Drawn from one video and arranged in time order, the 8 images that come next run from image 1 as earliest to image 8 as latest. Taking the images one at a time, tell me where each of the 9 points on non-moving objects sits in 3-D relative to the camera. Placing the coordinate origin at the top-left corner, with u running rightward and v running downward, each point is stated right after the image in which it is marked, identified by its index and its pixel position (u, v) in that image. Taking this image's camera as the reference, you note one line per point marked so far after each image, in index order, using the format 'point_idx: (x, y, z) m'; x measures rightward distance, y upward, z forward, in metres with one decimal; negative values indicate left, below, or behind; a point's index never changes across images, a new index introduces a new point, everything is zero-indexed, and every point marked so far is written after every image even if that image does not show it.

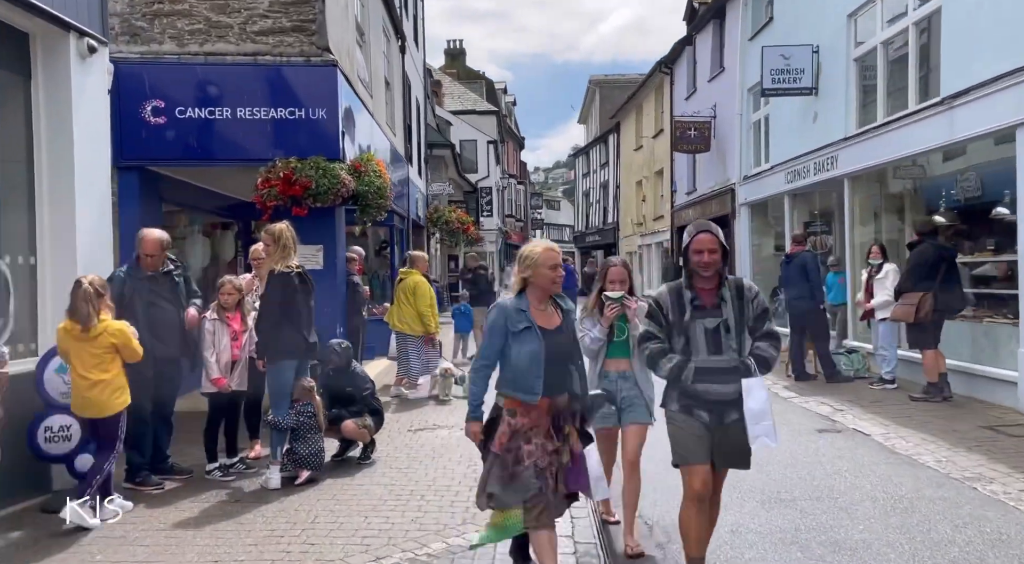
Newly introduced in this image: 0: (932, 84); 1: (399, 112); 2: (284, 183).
0: (+4.8, +2.3, +9.8) m
1: (-2.2, +3.2, +16.0) m
2: (-2.3, +1.0, +8.3) m
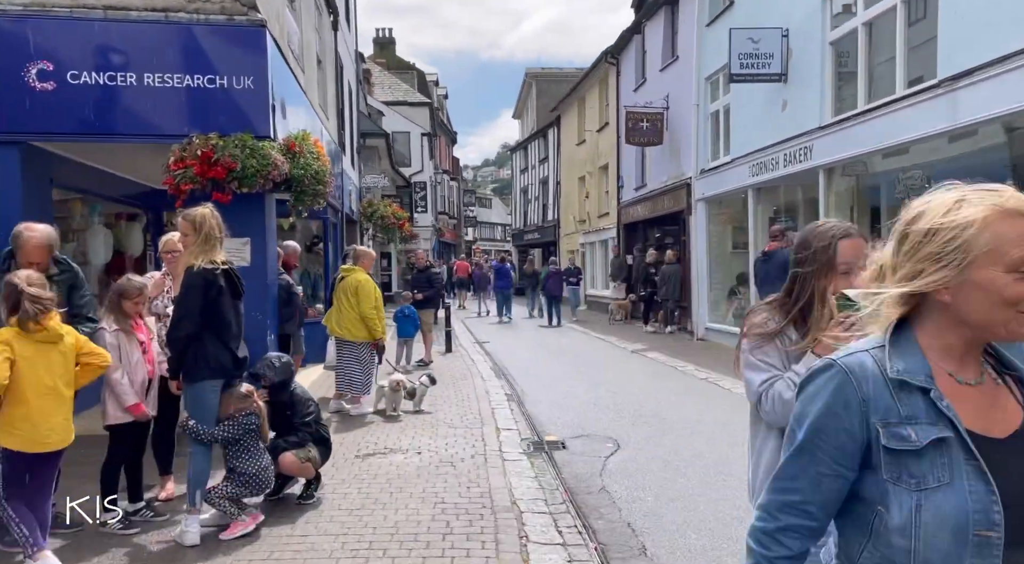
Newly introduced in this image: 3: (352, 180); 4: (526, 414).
0: (+4.4, +2.3, +9.0) m
1: (-3.1, +3.2, +14.7) m
2: (-2.6, +1.0, +7.0) m
3: (-3.6, +2.3, +18.8) m
4: (+0.1, -1.4, +8.8) m
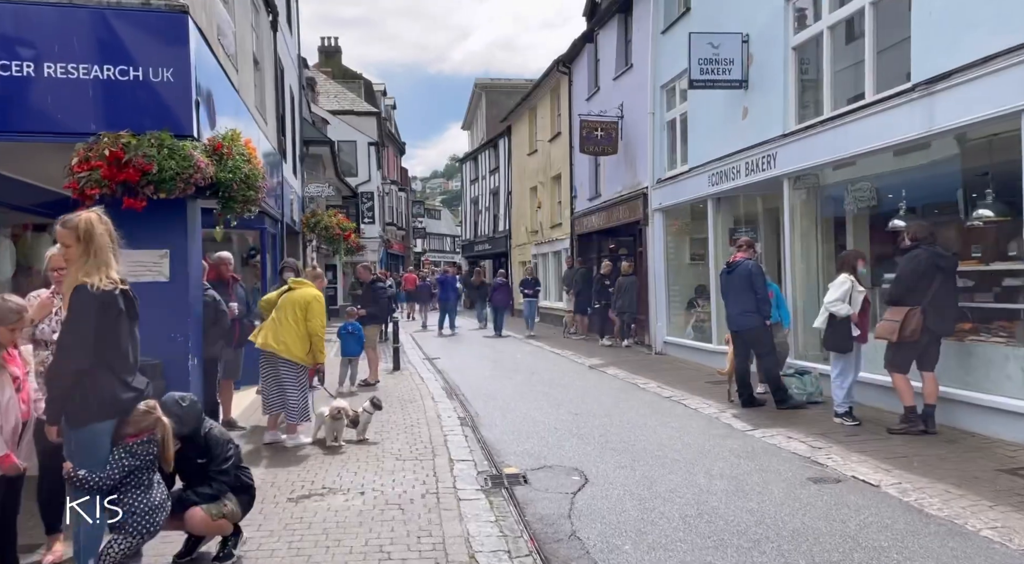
0: (+3.9, +2.2, +8.6) m
1: (-3.9, +3.0, +13.8) m
2: (-2.9, +0.8, +6.1) m
3: (-4.6, +2.0, +17.9) m
4: (-0.3, -1.5, +8.1) m
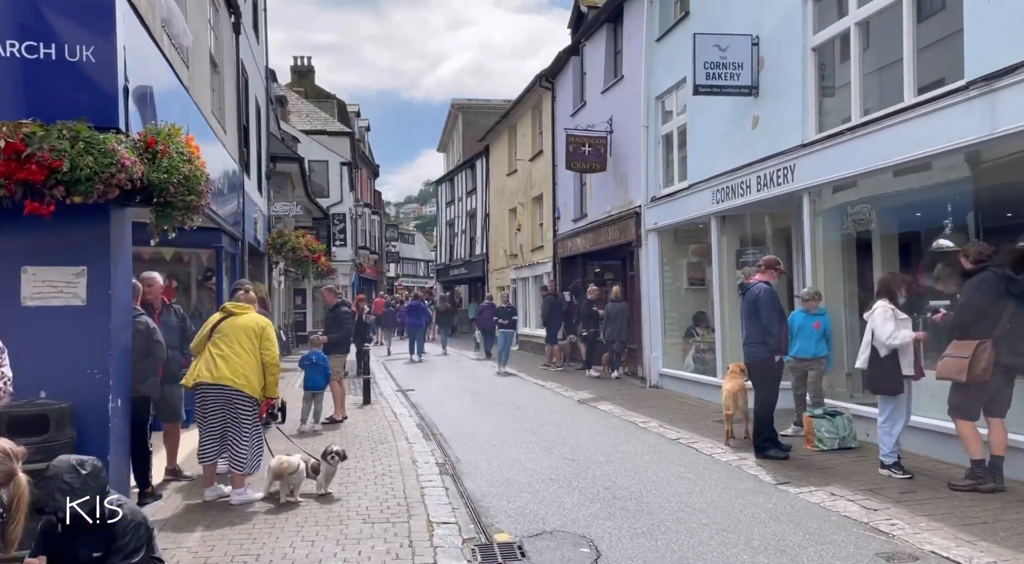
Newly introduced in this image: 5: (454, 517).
0: (+3.8, +1.9, +7.6) m
1: (-4.2, +2.6, +12.6) m
2: (-2.9, +0.7, +4.9) m
3: (-5.0, +1.5, +16.6) m
4: (-0.4, -1.7, +6.9) m
5: (-0.4, -1.7, +6.2) m
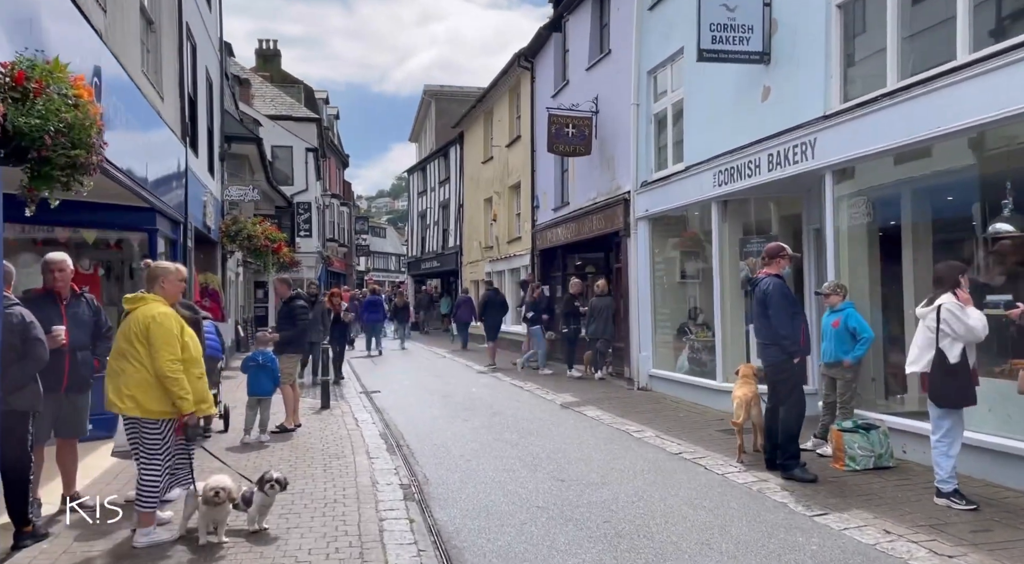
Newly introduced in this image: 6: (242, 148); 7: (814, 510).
0: (+3.7, +2.0, +6.4) m
1: (-4.5, +2.8, +11.2) m
2: (-3.0, +0.8, +3.5) m
3: (-5.4, +1.6, +15.2) m
4: (-0.5, -1.7, +5.6) m
5: (-0.5, -1.6, +4.9) m
6: (-6.2, +3.1, +19.5) m
7: (+2.0, -1.5, +5.8) m
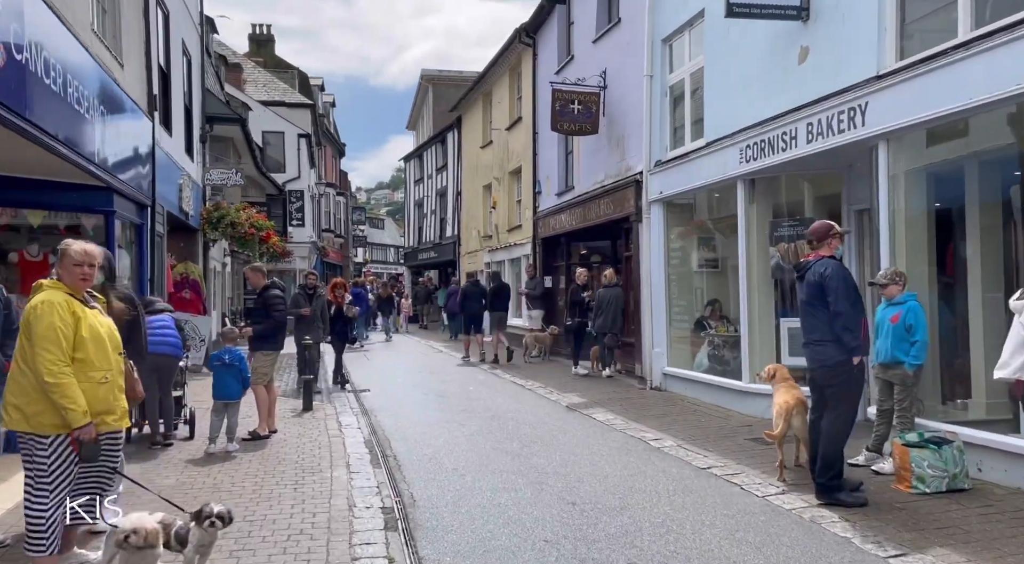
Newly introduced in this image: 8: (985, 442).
0: (+3.7, +2.1, +5.3) m
1: (-4.5, +2.9, +10.0) m
2: (-2.9, +0.9, +2.4) m
3: (-5.4, +1.8, +14.0) m
4: (-0.5, -1.6, +4.5) m
5: (-0.5, -1.6, +3.8) m
6: (-6.2, +3.3, +18.4) m
7: (+2.1, -1.5, +4.7) m
8: (+3.3, -1.1, +5.9) m
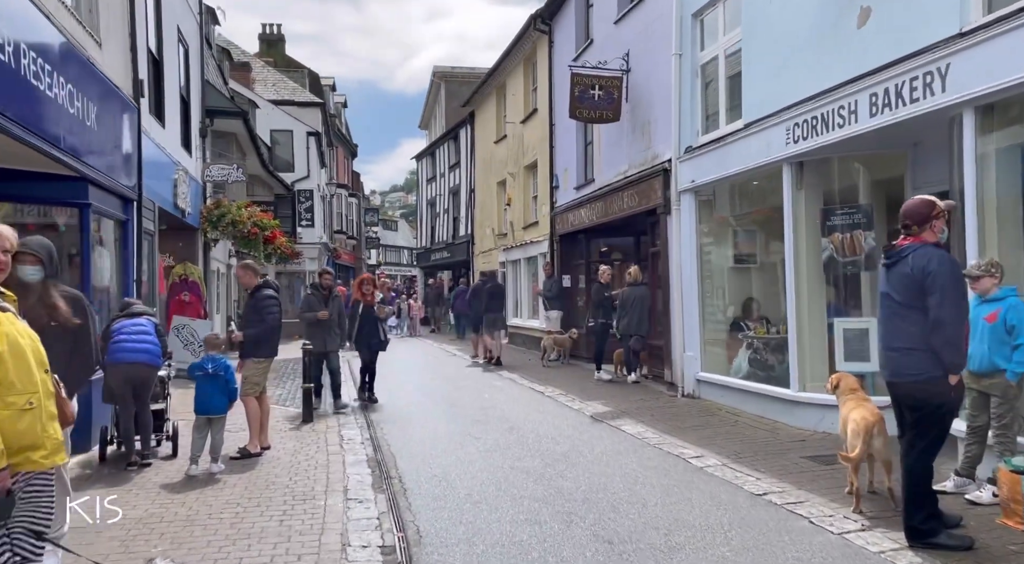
0: (+3.8, +2.1, +4.3) m
1: (-4.3, +2.9, +9.2) m
2: (-2.9, +0.9, +1.5) m
3: (-5.2, +1.8, +13.2) m
4: (-0.4, -1.5, +3.5) m
5: (-0.4, -1.5, +2.8) m
6: (-5.8, +3.2, +17.6) m
7: (+2.2, -1.4, +3.7) m
8: (+3.4, -1.1, +4.8) m
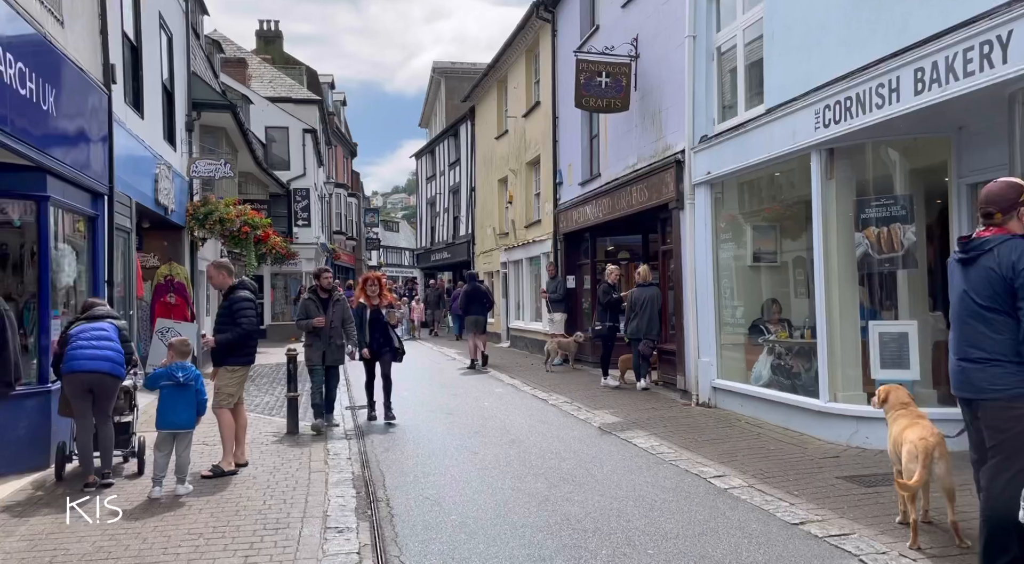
0: (+3.8, +2.1, +3.6) m
1: (-4.3, +2.9, +8.4) m
2: (-2.9, +0.9, +0.7) m
3: (-5.1, +1.8, +12.5) m
4: (-0.4, -1.5, +2.8) m
5: (-0.4, -1.5, +2.1) m
6: (-5.8, +3.2, +16.8) m
7: (+2.2, -1.4, +2.9) m
8: (+3.4, -1.0, +4.1) m
